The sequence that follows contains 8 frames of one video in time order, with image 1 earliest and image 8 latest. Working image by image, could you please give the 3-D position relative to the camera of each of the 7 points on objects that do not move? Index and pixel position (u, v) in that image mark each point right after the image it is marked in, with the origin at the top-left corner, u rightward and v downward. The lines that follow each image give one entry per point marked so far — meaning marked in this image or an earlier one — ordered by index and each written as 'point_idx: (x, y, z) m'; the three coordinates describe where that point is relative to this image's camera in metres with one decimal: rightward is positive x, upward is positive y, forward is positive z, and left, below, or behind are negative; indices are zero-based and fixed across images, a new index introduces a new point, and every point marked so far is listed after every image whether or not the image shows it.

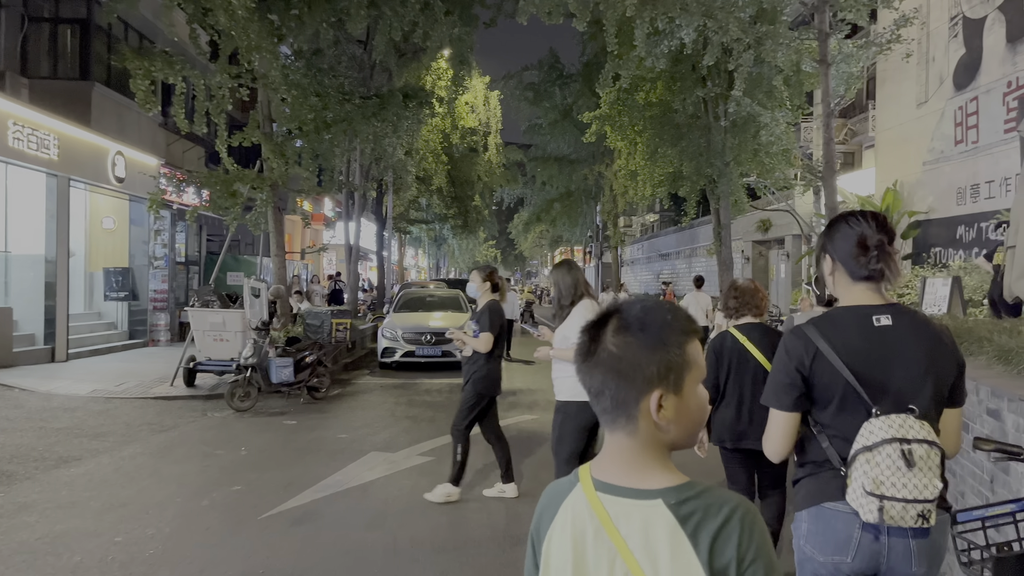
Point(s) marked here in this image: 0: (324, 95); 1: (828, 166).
0: (-3.1, +3.2, +13.4) m
1: (+4.8, +1.8, +12.1) m
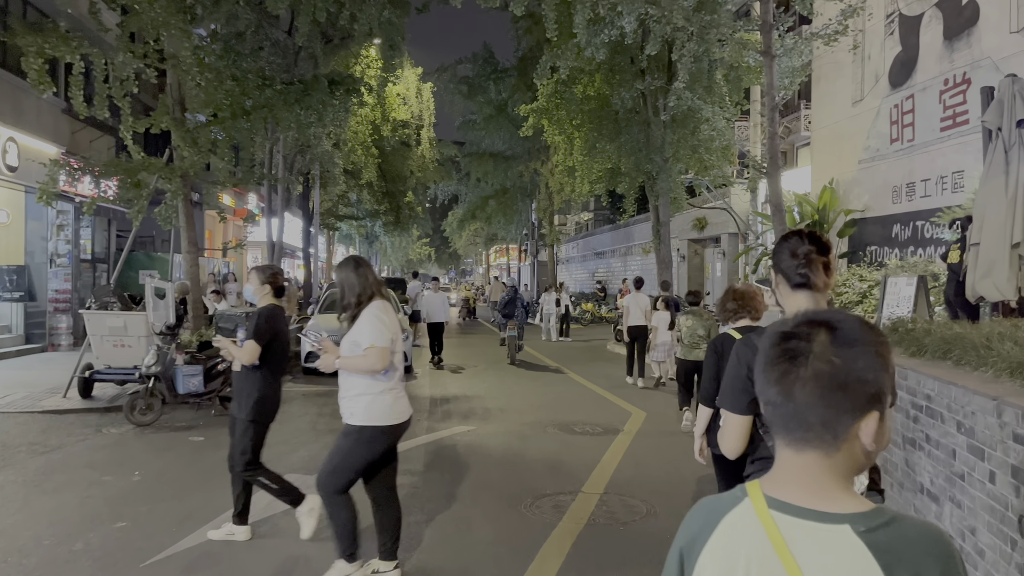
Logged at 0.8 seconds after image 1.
0: (-4.2, +3.2, +12.4) m
1: (+3.8, +1.9, +11.8) m
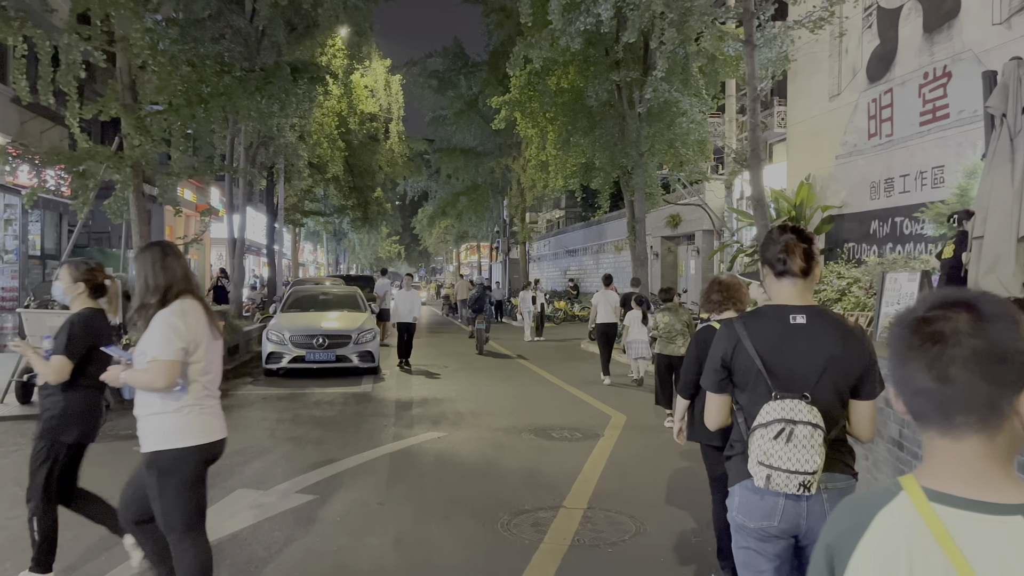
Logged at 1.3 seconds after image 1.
0: (-4.6, +3.2, +11.7) m
1: (+3.4, +1.9, +11.4) m
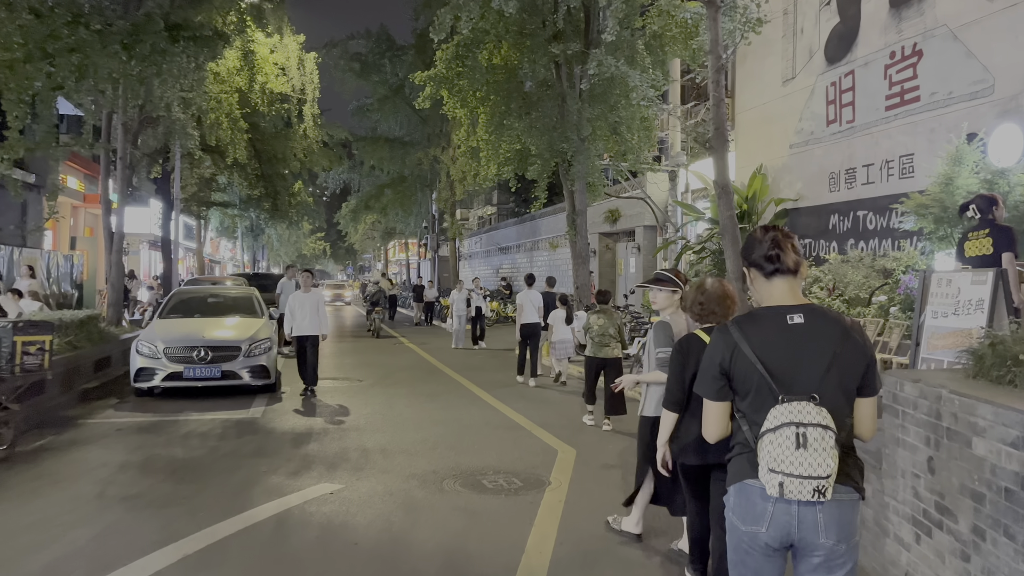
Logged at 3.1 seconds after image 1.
0: (-5.5, +3.2, +9.5) m
1: (+2.5, +1.9, +9.8) m
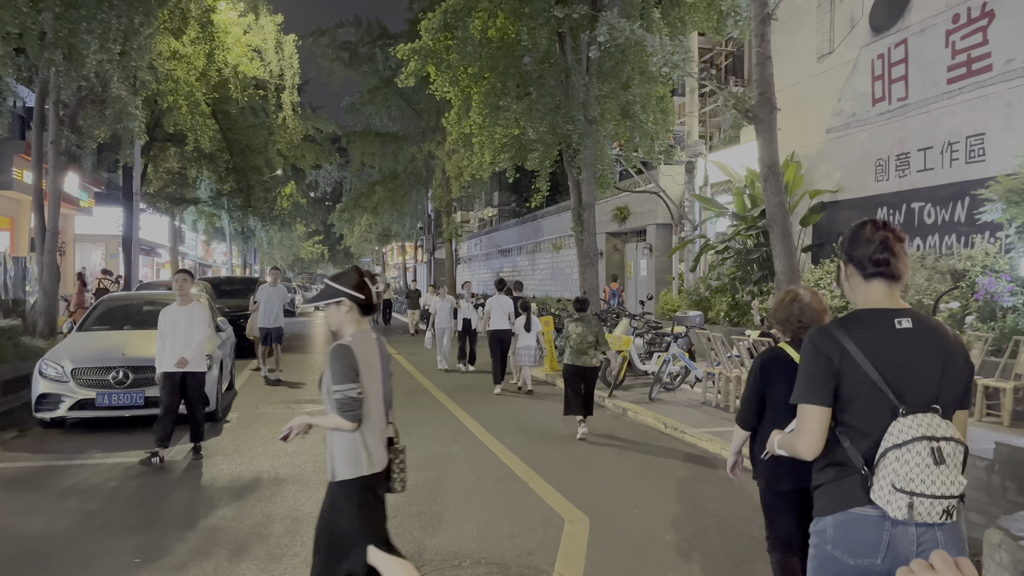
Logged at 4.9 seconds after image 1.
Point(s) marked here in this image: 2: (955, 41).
0: (-5.6, +3.2, +7.5) m
1: (+2.4, +1.8, +7.8) m
2: (+6.1, +3.4, +11.2) m
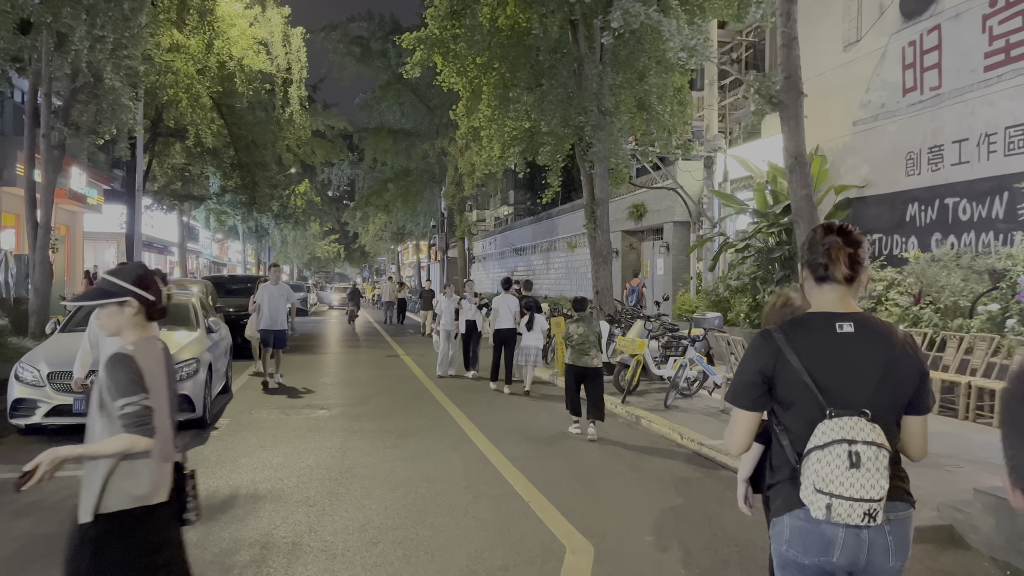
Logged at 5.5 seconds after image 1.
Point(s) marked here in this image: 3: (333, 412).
0: (-5.5, +3.2, +7.1) m
1: (+2.5, +1.8, +7.2) m
2: (+6.2, +3.4, +10.5) m
3: (-2.1, -1.5, +9.5) m
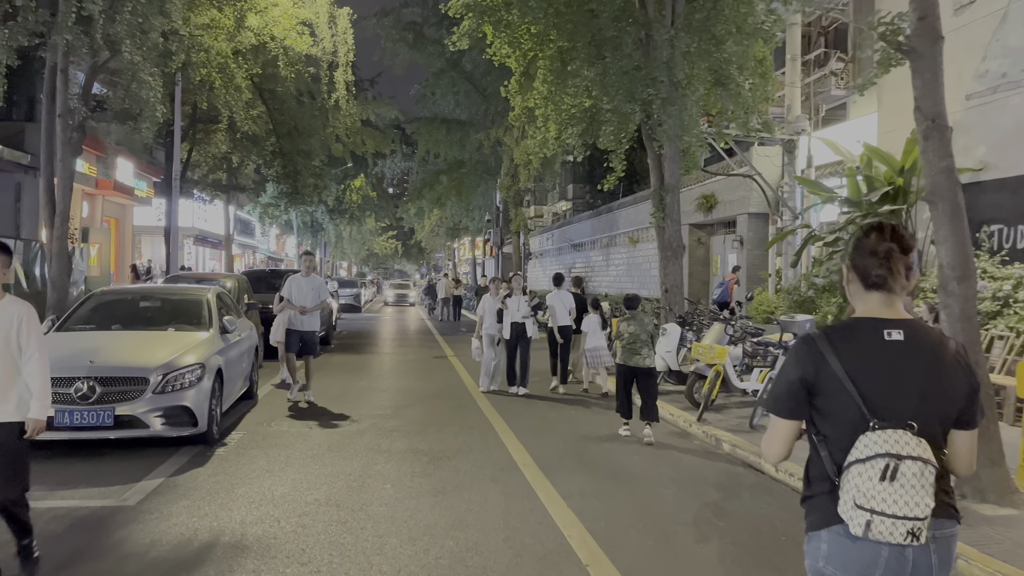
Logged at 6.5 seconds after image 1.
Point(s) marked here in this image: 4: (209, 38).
0: (-5.1, +3.2, +6.1) m
1: (+2.9, +1.8, +5.6) m
2: (+6.9, +3.4, +8.7) m
3: (-1.5, -1.4, +8.3) m
4: (-4.7, +3.9, +12.9) m
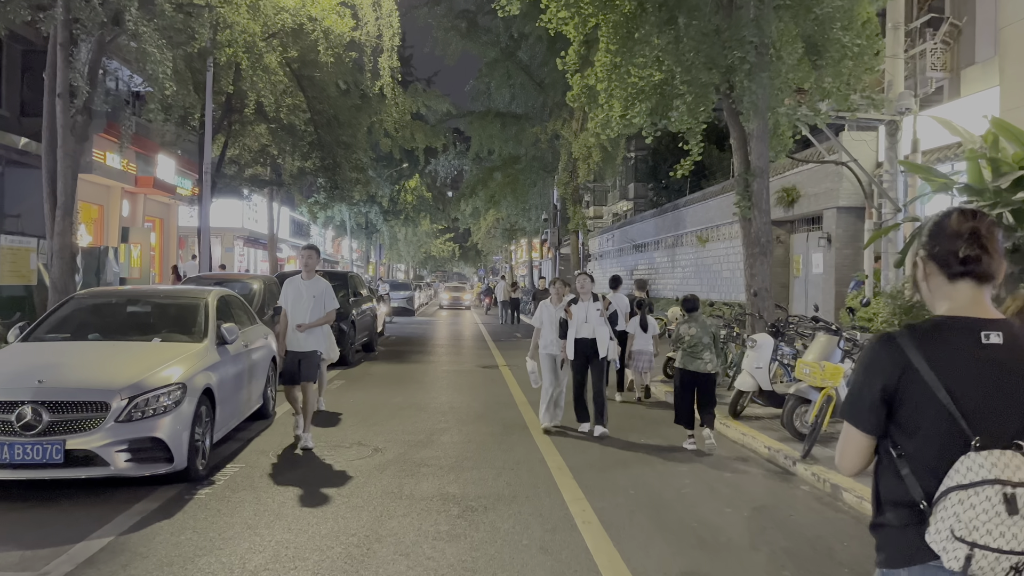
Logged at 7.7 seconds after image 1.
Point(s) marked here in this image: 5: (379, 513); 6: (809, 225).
0: (-4.7, +3.2, +4.9) m
1: (+3.2, +1.8, +3.9) m
2: (+7.4, +3.4, +6.6) m
3: (-1.1, -1.4, +6.8) m
4: (-3.9, +3.9, +11.7) m
5: (-0.8, -1.4, +5.2) m
6: (+6.1, +1.3, +16.4) m
